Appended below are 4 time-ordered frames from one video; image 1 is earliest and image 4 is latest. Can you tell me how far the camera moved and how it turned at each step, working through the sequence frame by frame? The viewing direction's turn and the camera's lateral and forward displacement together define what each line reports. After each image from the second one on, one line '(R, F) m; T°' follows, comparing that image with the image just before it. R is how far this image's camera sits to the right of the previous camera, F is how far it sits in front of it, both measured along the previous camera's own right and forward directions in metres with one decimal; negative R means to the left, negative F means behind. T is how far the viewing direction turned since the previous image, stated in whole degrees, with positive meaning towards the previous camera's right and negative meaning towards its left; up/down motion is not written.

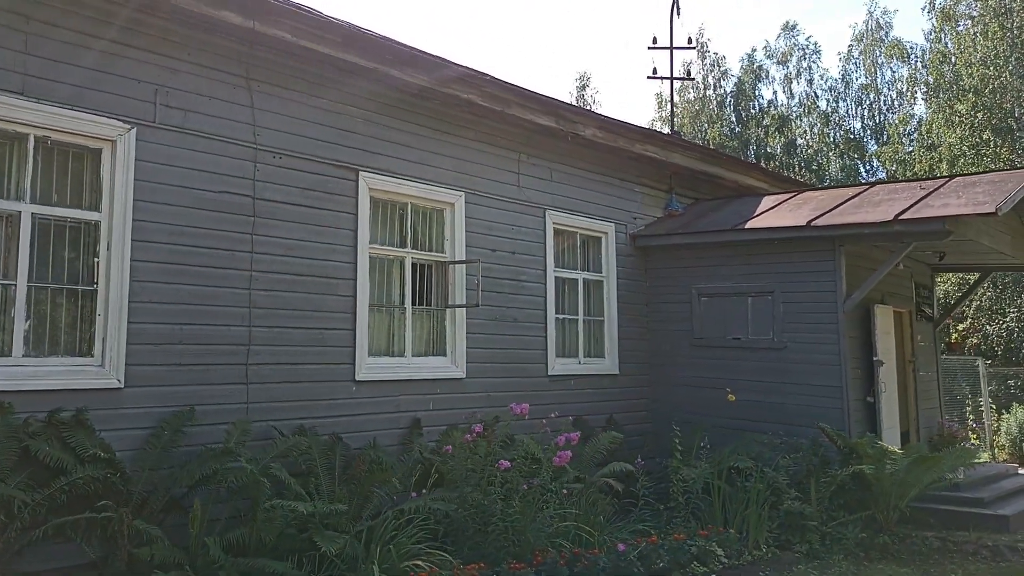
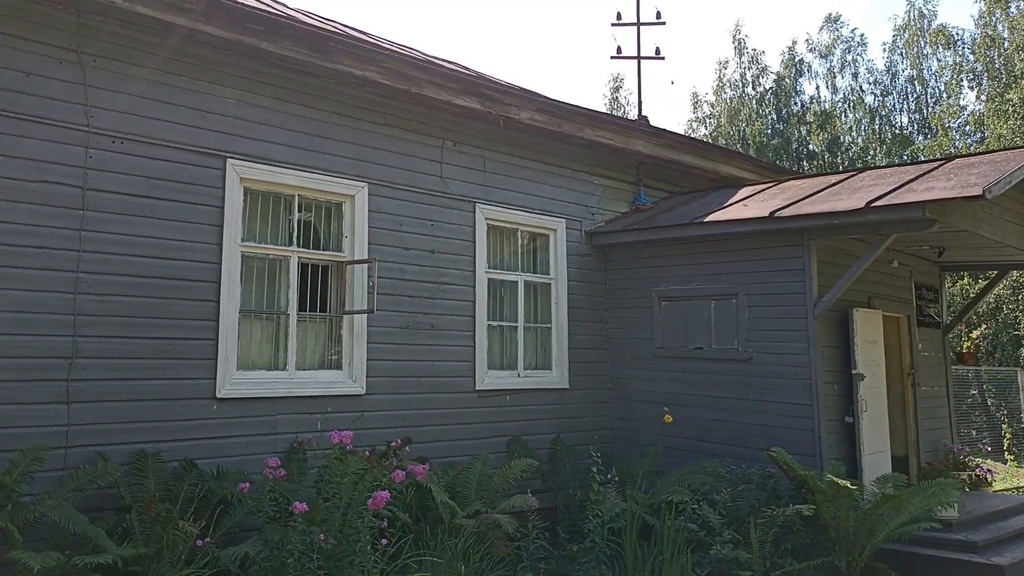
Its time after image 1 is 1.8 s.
(+1.1, +0.9) m; -4°
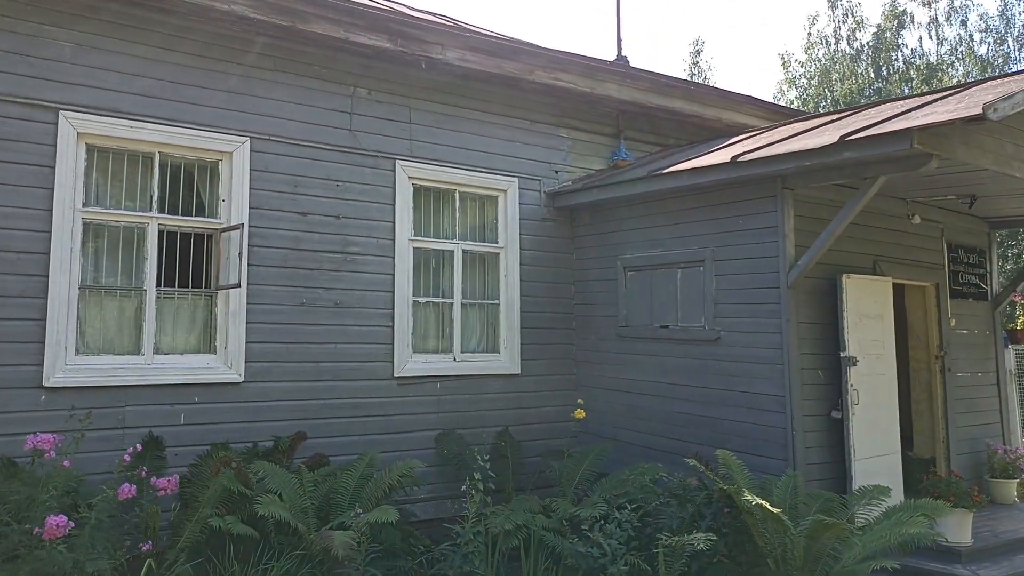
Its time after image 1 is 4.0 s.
(+1.3, +1.1) m; -8°
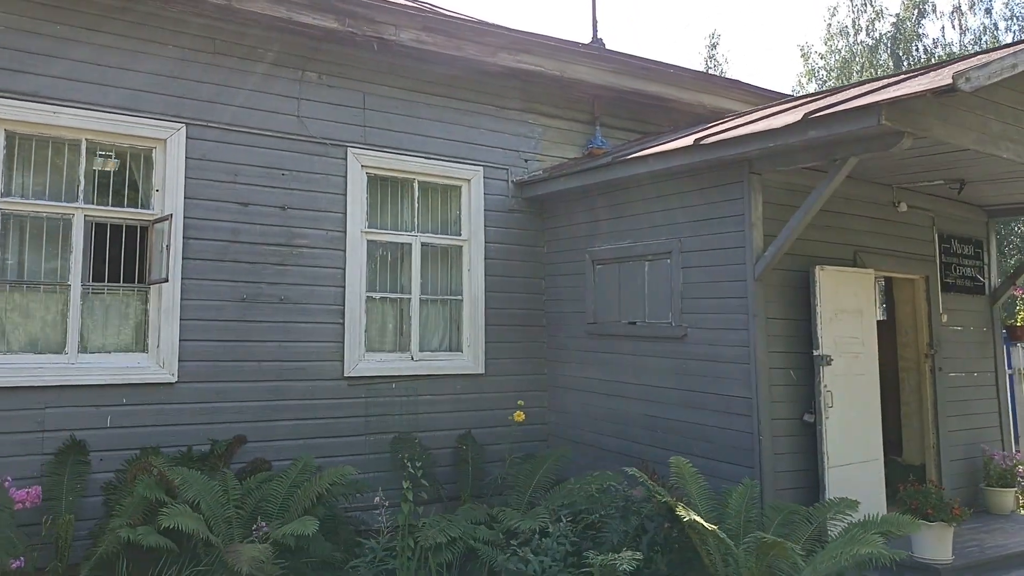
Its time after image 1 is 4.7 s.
(+0.4, +0.3) m; -2°
